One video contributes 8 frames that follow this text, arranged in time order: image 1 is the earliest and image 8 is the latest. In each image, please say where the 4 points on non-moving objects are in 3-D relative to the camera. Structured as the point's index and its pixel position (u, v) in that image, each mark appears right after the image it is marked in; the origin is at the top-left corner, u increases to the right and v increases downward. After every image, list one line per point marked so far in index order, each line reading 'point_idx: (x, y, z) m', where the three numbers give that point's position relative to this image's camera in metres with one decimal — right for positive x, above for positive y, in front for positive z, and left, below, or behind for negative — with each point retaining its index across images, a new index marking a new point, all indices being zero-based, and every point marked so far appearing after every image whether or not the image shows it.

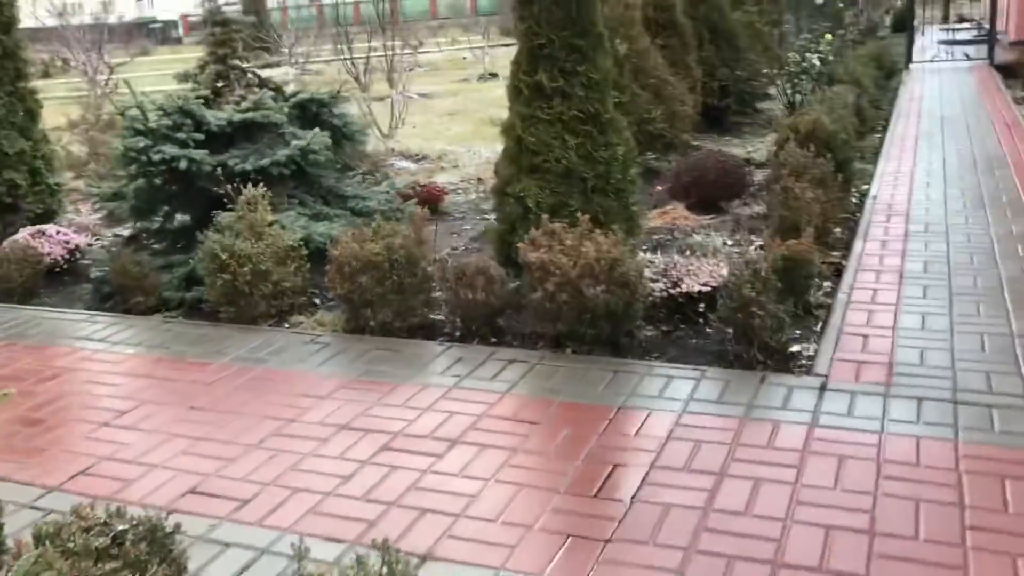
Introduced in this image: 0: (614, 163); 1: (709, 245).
0: (+0.5, +0.6, +4.4) m
1: (+1.0, +0.2, +5.1) m
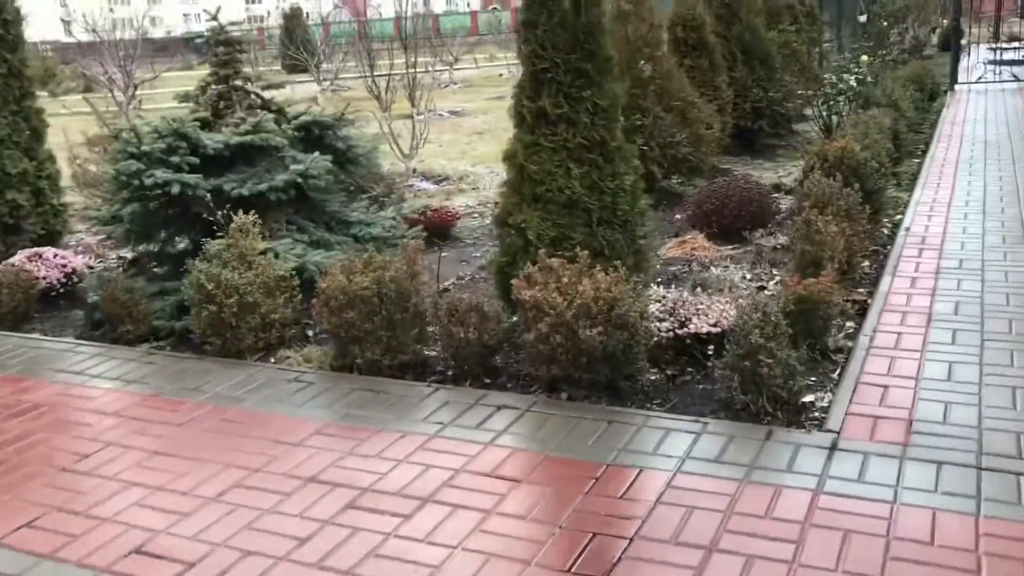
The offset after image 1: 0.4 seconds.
0: (+0.5, +0.4, +4.2) m
1: (+1.1, 0.0, +4.8) m
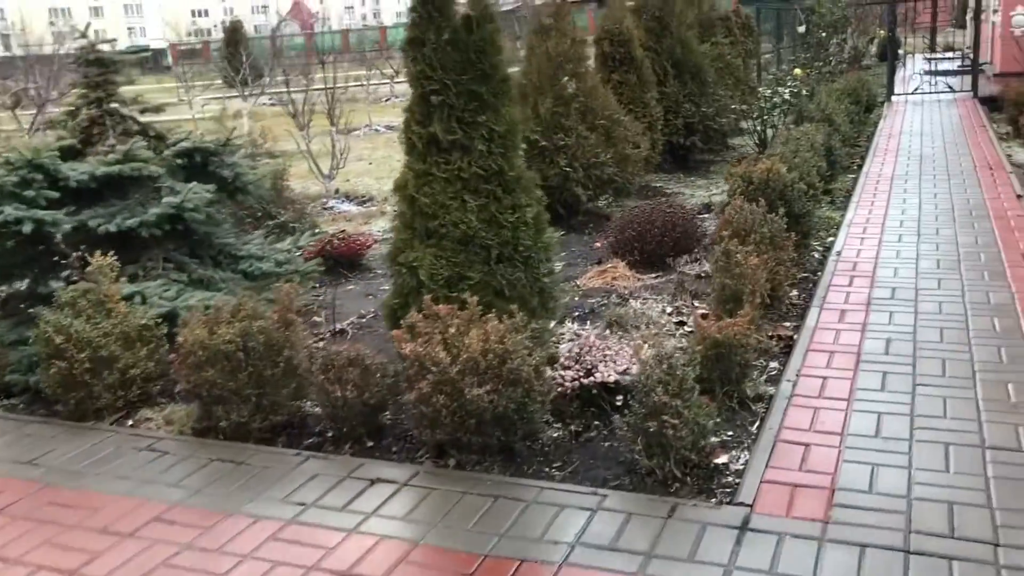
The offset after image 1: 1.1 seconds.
0: (0.0, +0.2, +3.8) m
1: (+0.6, -0.1, +4.5) m
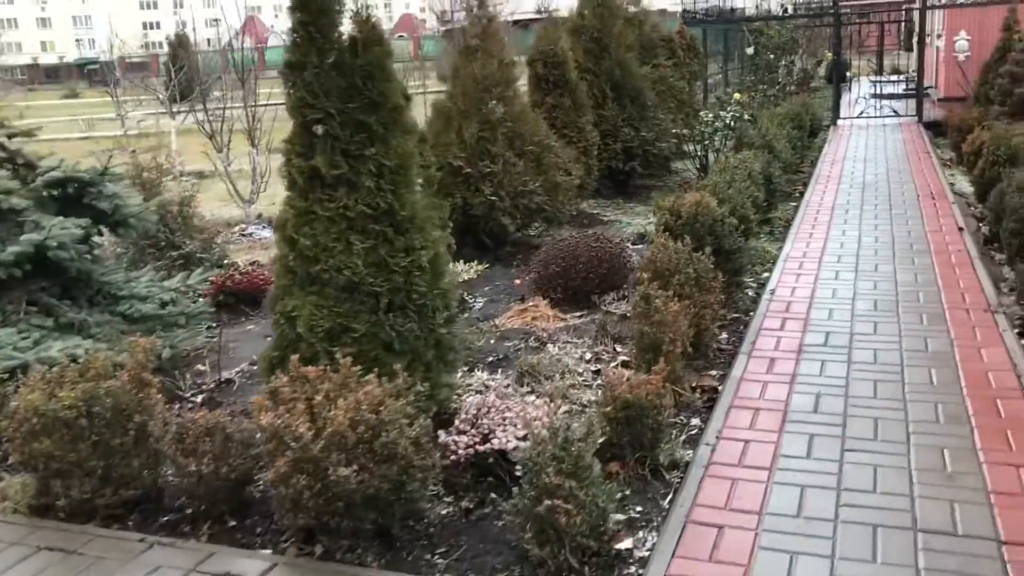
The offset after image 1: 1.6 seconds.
0: (-0.3, +0.1, +3.4) m
1: (+0.2, -0.3, +4.1) m
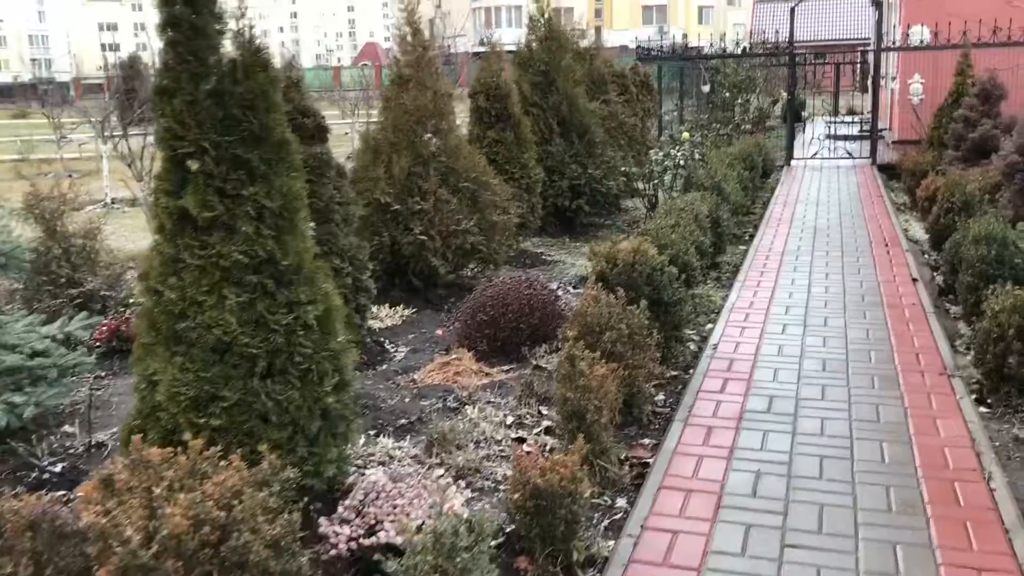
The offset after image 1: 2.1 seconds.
0: (-0.7, -0.1, +3.0) m
1: (-0.2, -0.6, +3.7) m
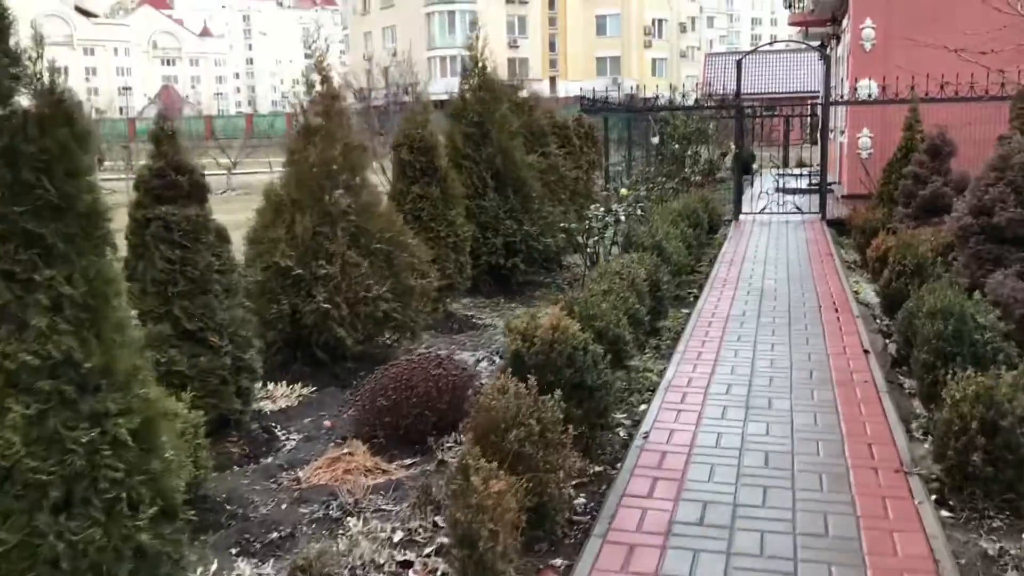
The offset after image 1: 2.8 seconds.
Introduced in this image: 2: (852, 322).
0: (-1.0, -0.4, +2.4) m
1: (-0.5, -0.9, +3.1) m
2: (+2.4, -0.2, +6.8) m
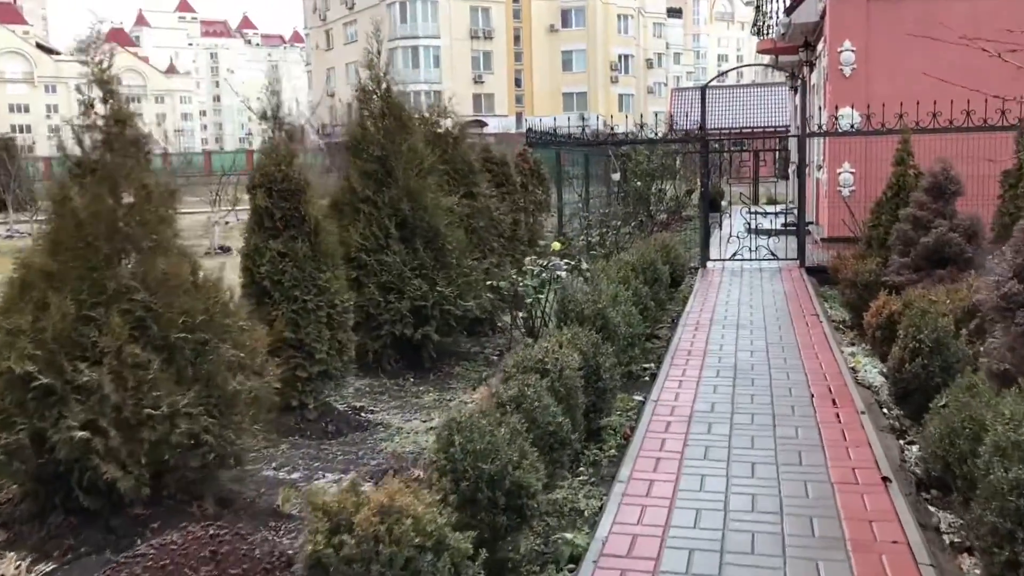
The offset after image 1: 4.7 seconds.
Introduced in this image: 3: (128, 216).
0: (-1.4, -0.7, +0.6) m
1: (-1.0, -1.2, +1.3) m
2: (+1.9, -0.7, +5.2) m
3: (-1.5, +0.3, +3.8) m
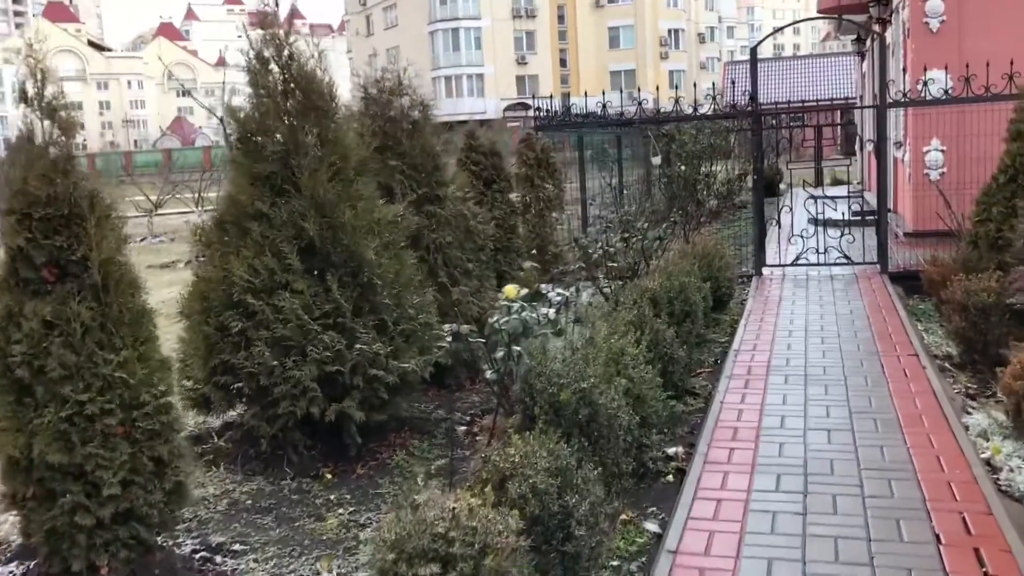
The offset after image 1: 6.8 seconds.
0: (-2.0, -1.1, -1.4) m
1: (-1.5, -1.6, -0.7) m
2: (+1.6, -0.9, +3.0) m
3: (-1.9, 0.0, +1.8) m
